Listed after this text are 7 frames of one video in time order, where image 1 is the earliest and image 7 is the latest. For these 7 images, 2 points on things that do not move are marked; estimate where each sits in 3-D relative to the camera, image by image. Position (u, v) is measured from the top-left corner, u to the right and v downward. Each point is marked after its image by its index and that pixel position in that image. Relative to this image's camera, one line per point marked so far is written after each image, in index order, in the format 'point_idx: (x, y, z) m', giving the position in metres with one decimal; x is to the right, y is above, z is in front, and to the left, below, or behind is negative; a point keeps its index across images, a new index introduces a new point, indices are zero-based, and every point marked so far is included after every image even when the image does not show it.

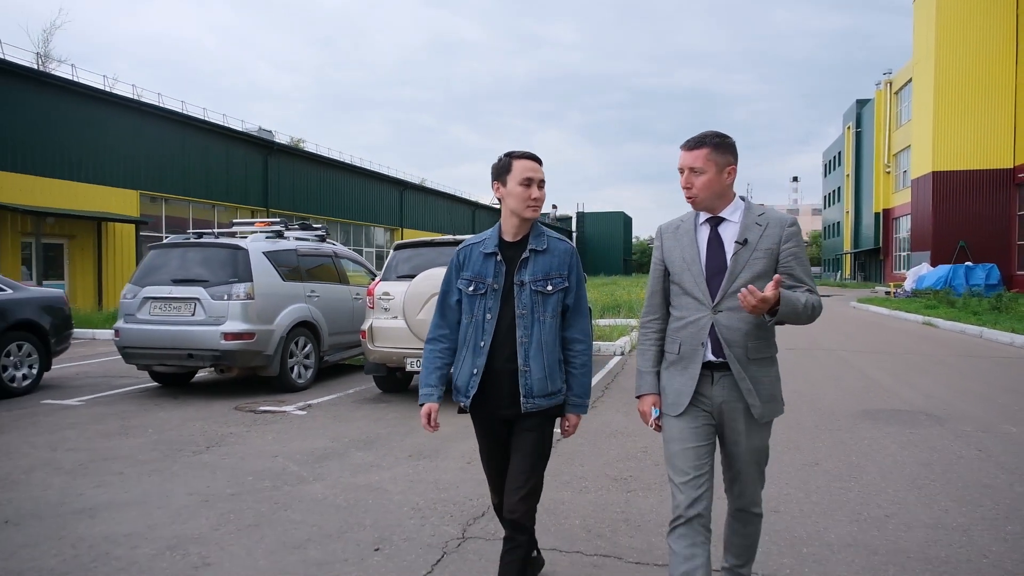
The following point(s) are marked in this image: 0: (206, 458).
0: (-2.4, -1.3, +5.4) m
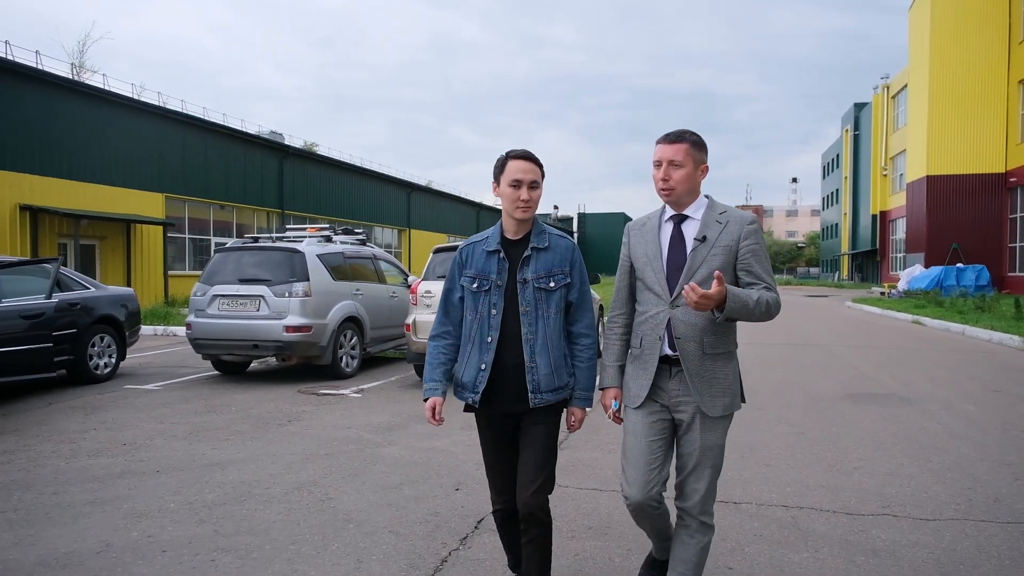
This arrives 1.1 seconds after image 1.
0: (-2.1, -1.3, +6.4) m
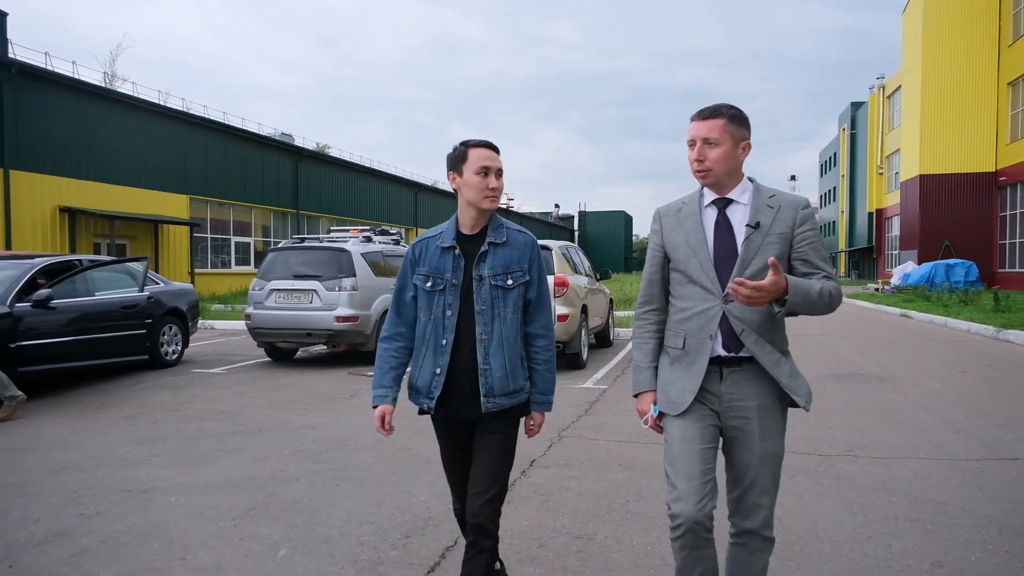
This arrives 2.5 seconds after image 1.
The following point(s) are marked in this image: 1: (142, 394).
0: (-1.7, -1.3, +7.5) m
1: (-4.3, -1.2, +7.9) m
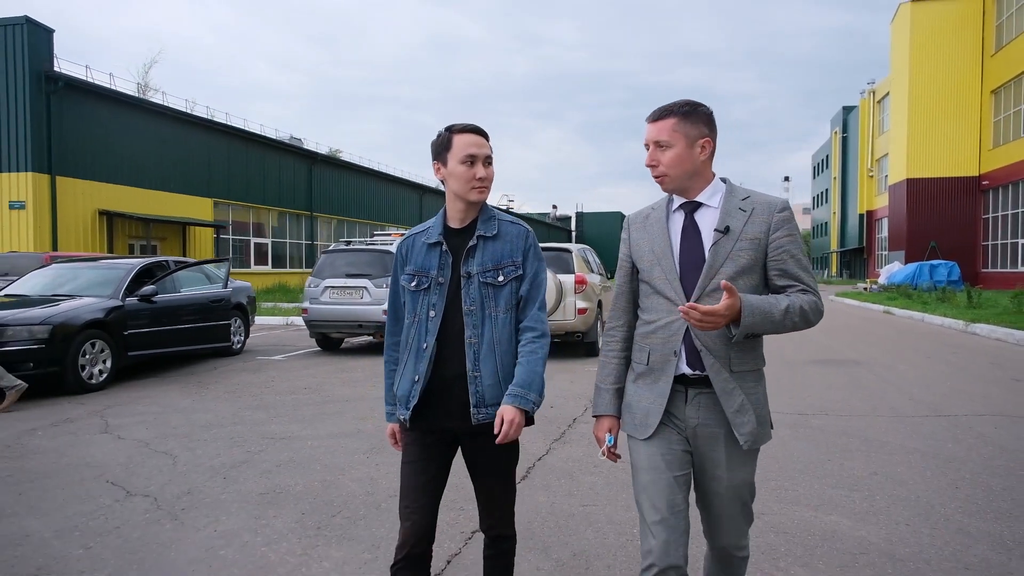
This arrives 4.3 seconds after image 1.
0: (-1.3, -1.2, +9.0) m
1: (-3.9, -1.2, +9.3) m
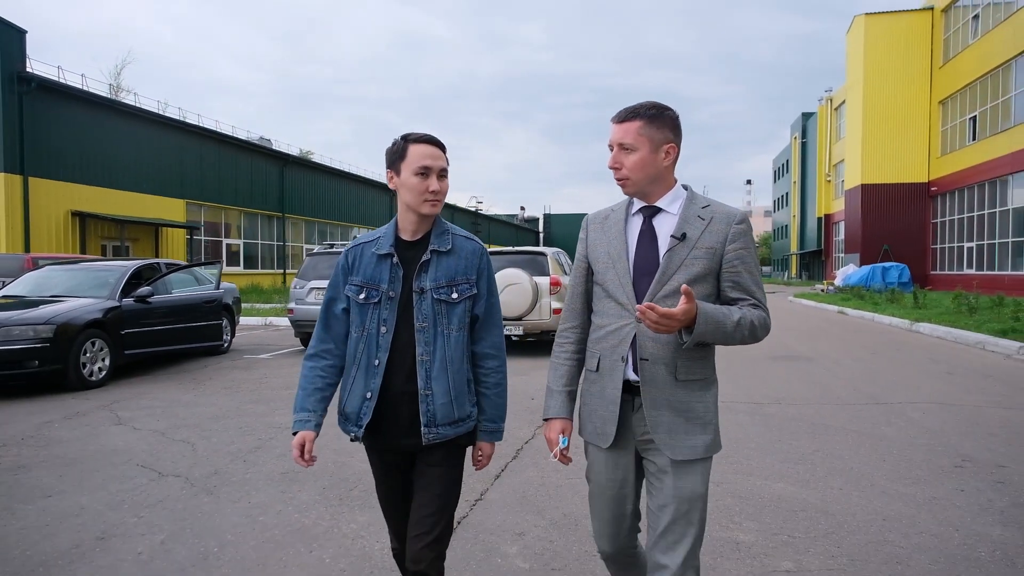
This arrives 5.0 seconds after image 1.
0: (-1.6, -1.2, +9.5) m
1: (-4.2, -1.2, +9.7) m
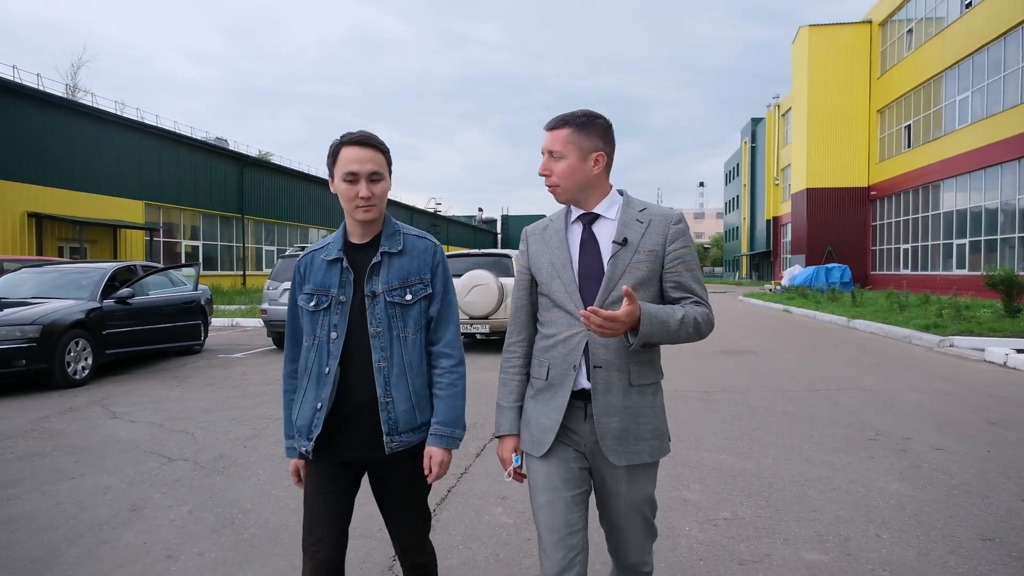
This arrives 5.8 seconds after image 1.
0: (-2.0, -1.3, +10.0) m
1: (-4.6, -1.2, +10.0) m
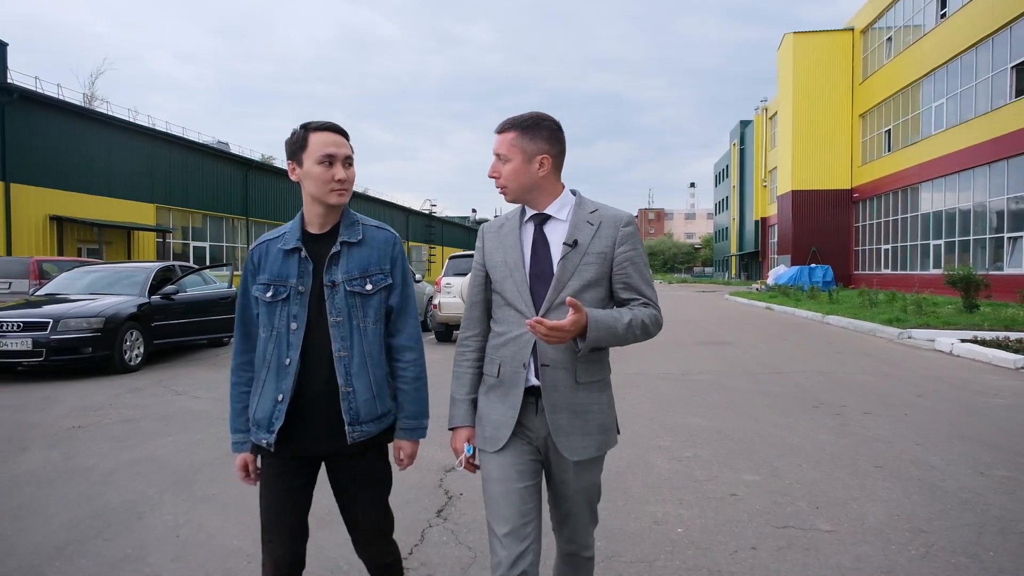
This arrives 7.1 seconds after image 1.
0: (-2.0, -1.2, +11.3) m
1: (-4.6, -1.2, +11.2) m
